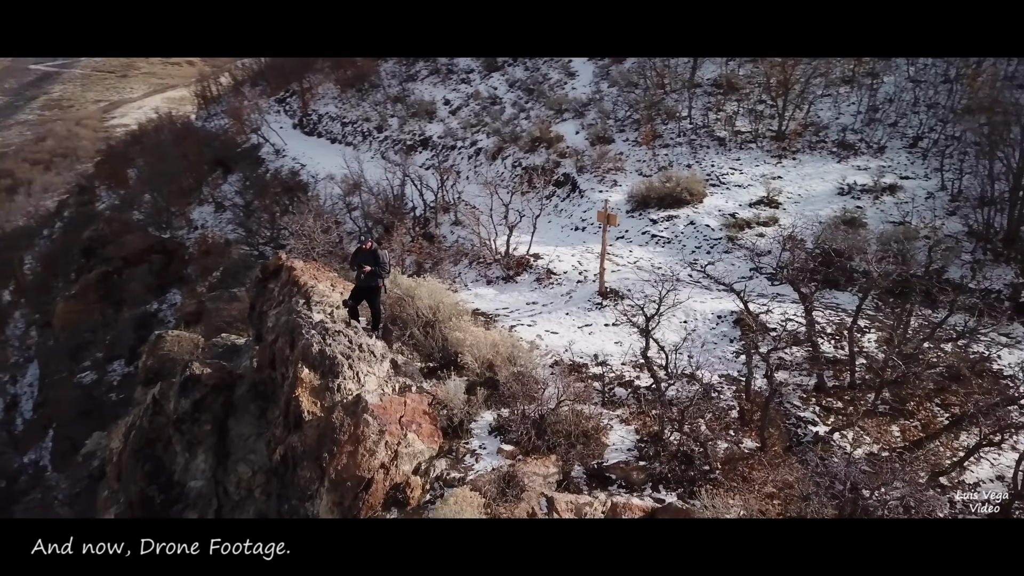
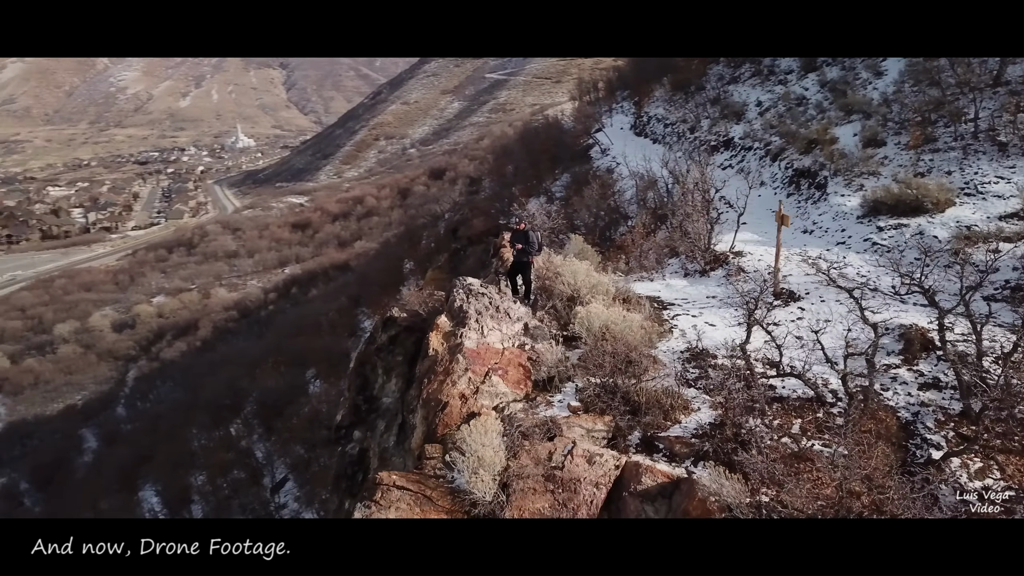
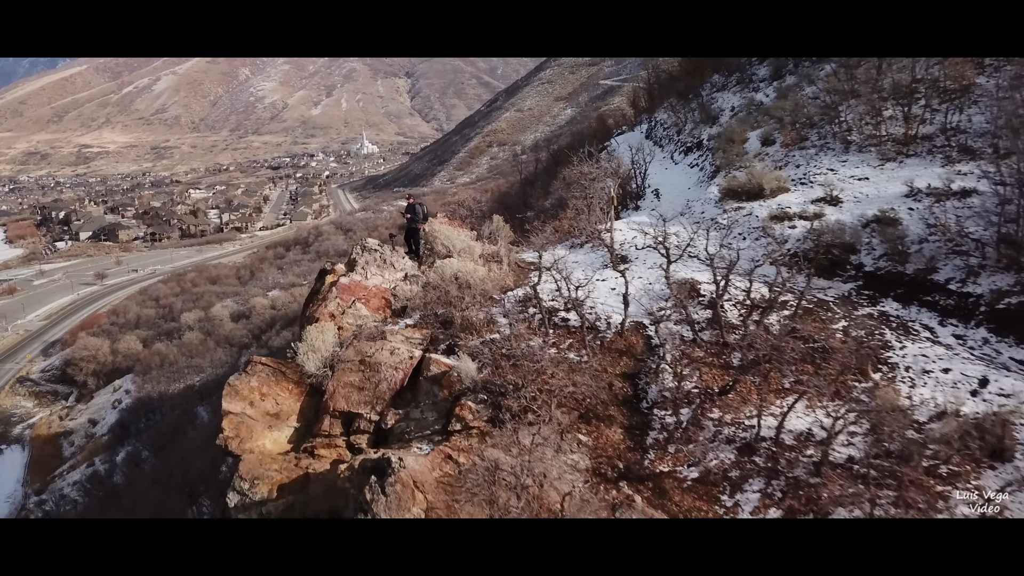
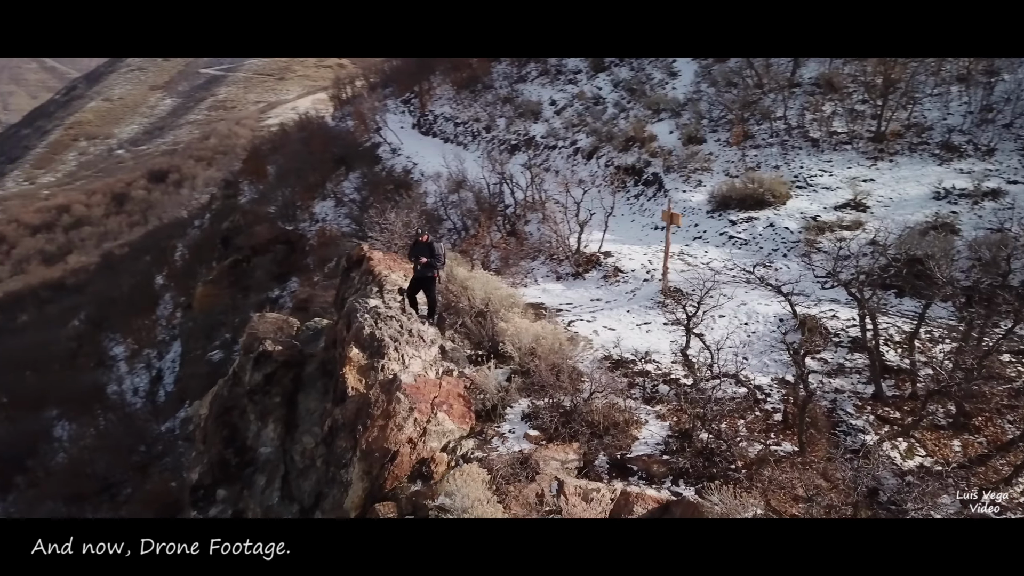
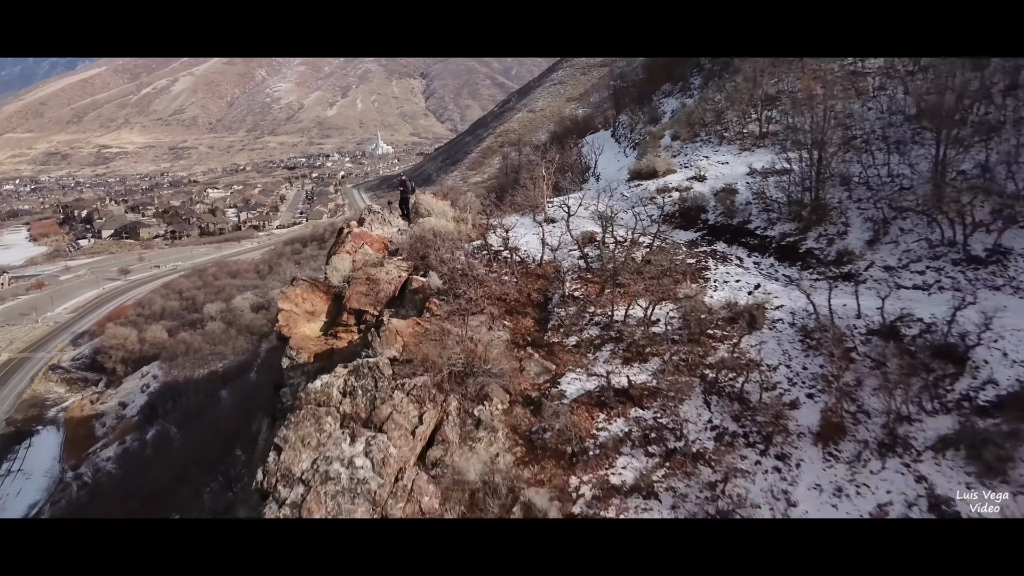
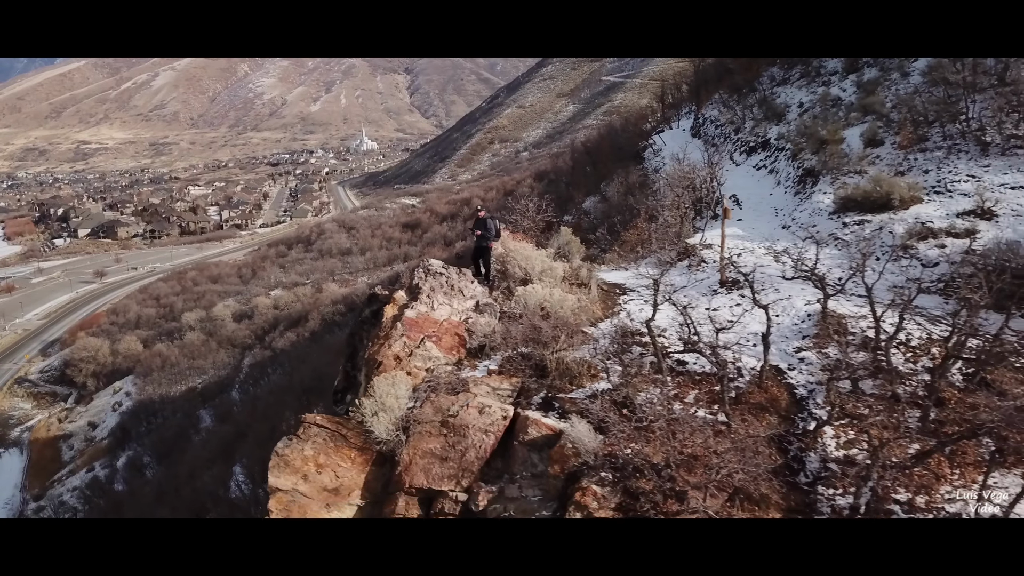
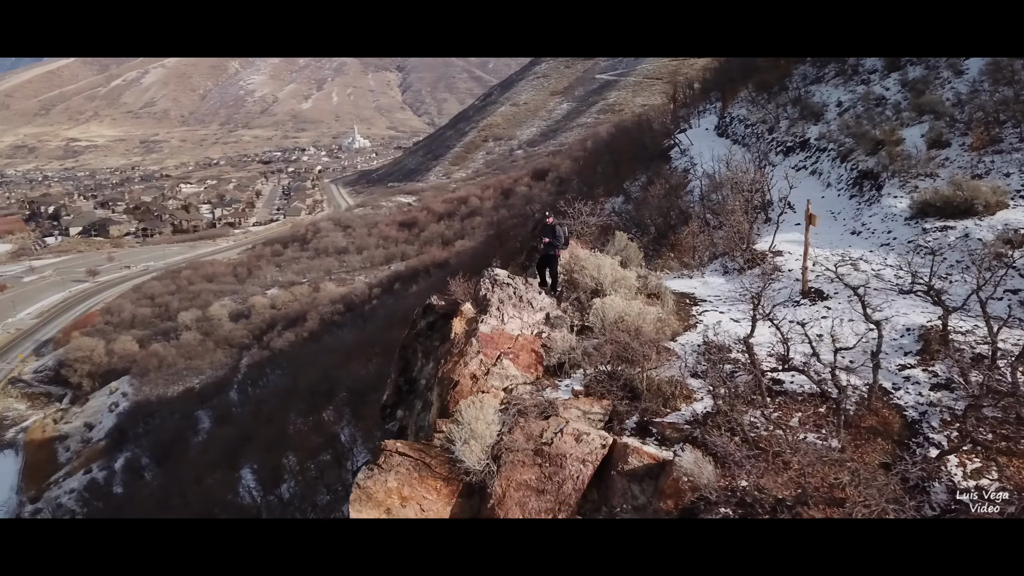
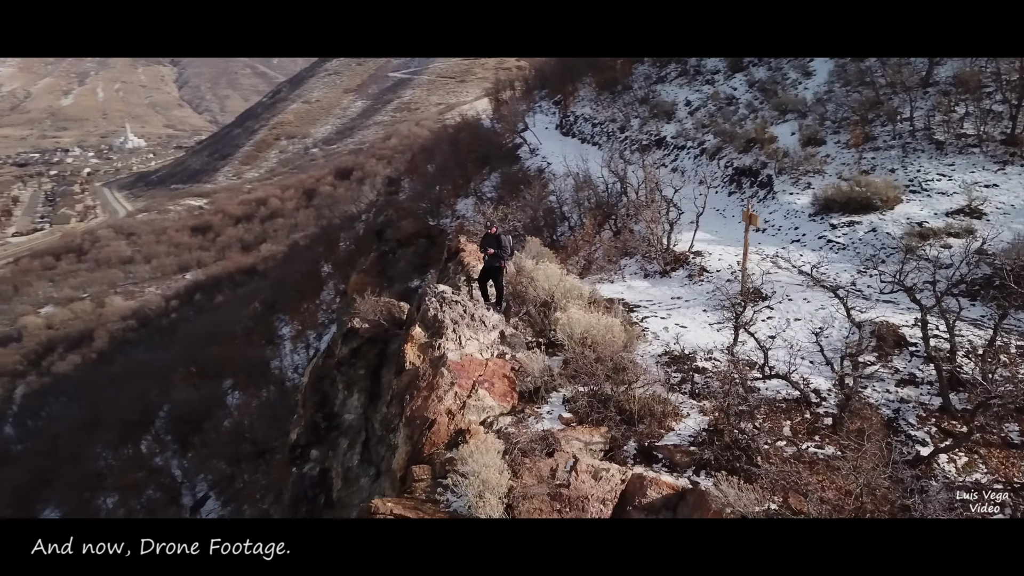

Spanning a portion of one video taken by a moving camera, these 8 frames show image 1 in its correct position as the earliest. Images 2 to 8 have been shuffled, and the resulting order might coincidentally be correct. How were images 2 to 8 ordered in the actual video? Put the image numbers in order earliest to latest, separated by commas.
4, 8, 2, 7, 6, 3, 5
